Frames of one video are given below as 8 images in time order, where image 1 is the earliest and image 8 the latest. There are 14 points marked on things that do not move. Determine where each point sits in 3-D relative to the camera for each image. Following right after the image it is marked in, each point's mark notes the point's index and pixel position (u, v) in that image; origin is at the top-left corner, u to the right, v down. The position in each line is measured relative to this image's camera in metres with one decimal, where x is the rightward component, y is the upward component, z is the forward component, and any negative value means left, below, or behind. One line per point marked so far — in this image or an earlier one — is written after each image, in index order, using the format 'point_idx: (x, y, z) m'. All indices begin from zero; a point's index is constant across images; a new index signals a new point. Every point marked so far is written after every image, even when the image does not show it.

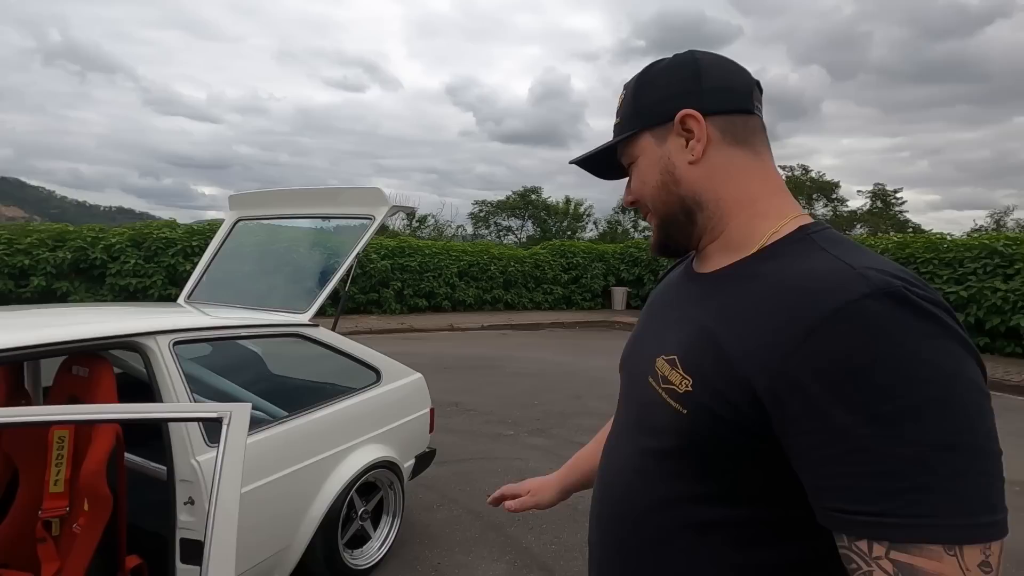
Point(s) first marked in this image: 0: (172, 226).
0: (-7.9, +1.5, +12.6) m
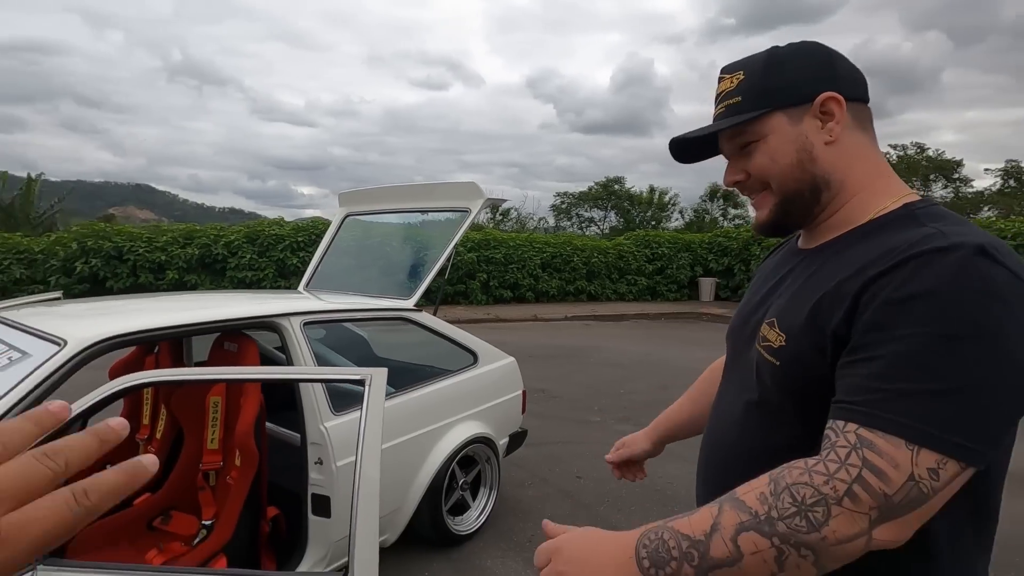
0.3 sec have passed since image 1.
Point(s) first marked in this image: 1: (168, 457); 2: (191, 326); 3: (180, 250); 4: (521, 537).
0: (-5.9, +1.6, +13.7) m
1: (-1.8, -0.9, +2.8) m
2: (-1.3, -0.2, +2.2) m
3: (-7.7, +0.9, +12.6) m
4: (+0.1, -1.5, +3.2) m
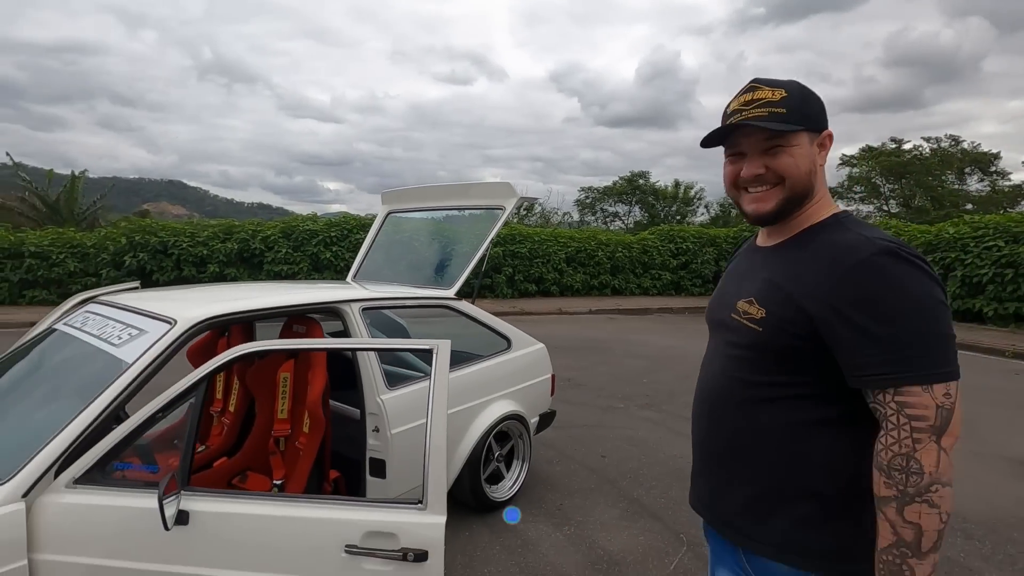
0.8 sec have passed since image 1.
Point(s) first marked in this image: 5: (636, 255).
0: (-5.2, +1.8, +14.2) m
1: (-1.6, -0.8, +3.2) m
2: (-1.2, -0.1, +2.6) m
3: (-7.1, +1.1, +13.2) m
4: (+0.2, -1.4, +3.5) m
5: (+3.9, +1.0, +16.8) m
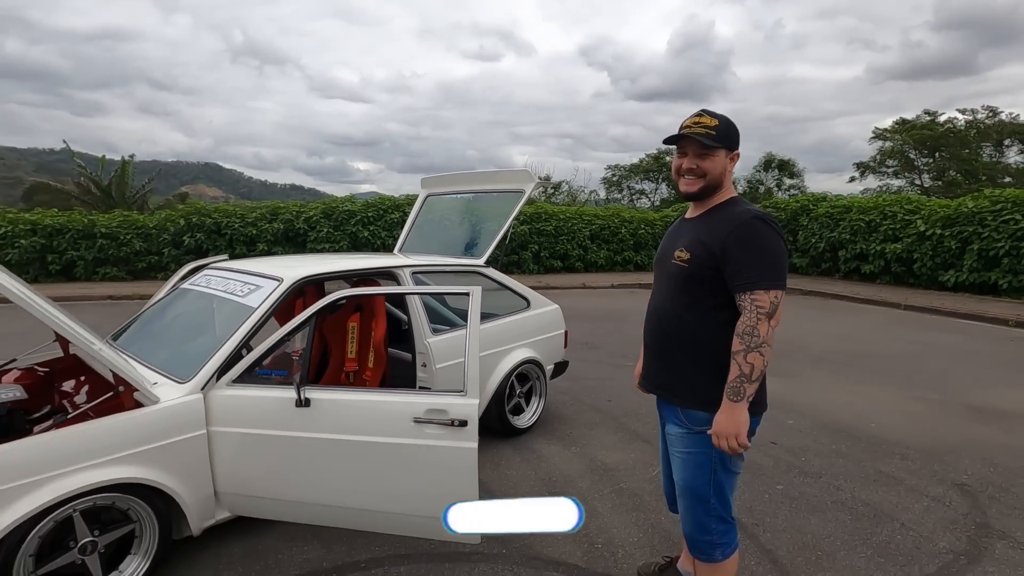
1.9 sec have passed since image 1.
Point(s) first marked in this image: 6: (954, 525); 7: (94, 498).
0: (-4.5, +2.5, +15.2) m
1: (-1.5, -0.6, +4.1) m
2: (-1.1, +0.1, +3.5) m
3: (-6.5, +1.7, +14.3) m
4: (+0.4, -1.2, +4.3) m
5: (+4.7, +1.8, +17.3) m
6: (+2.5, -1.3, +3.0) m
7: (-1.8, -0.9, +2.3) m
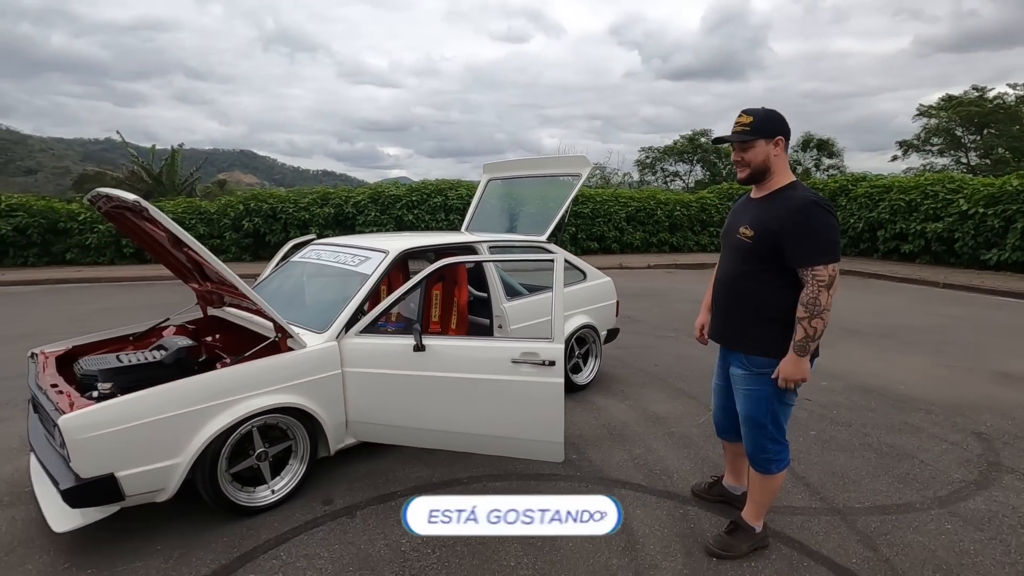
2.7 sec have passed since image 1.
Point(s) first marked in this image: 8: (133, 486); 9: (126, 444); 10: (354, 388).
0: (-3.4, +3.0, +15.9) m
1: (-0.9, -0.4, +4.7) m
2: (-0.6, +0.3, +4.1) m
3: (-5.4, +2.2, +15.1) m
4: (+0.9, -0.9, +4.9) m
5: (+5.9, +2.4, +17.5) m
6: (+2.9, -1.1, +3.5) m
7: (-1.3, -0.7, +2.9) m
8: (-1.8, -0.9, +2.6) m
9: (-1.8, -0.7, +2.5) m
10: (-0.9, -0.6, +3.2) m
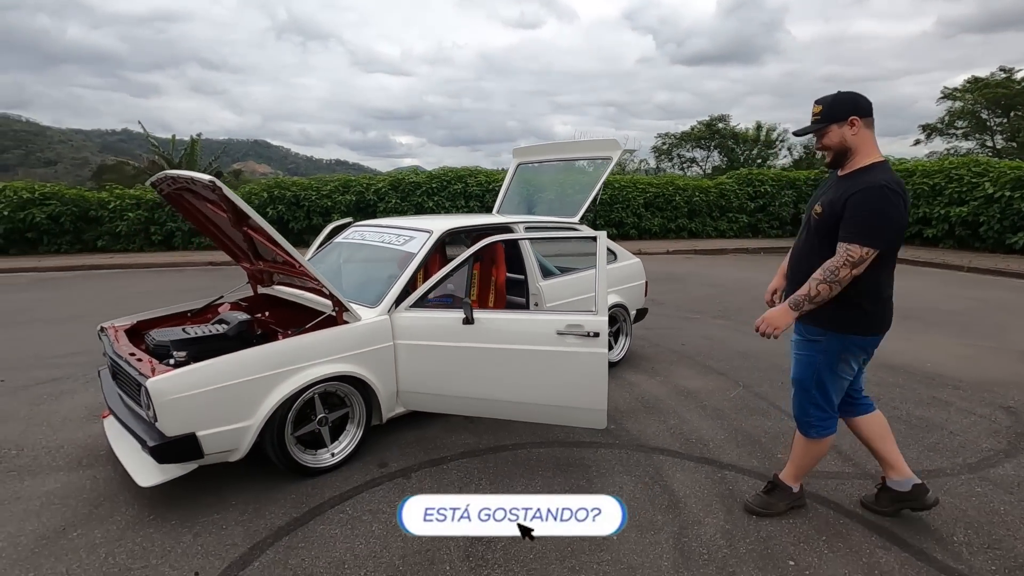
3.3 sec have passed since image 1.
0: (-2.8, +3.4, +16.0) m
1: (-0.6, -0.2, +4.9) m
2: (-0.3, +0.5, +4.2) m
3: (-4.9, +2.6, +15.4) m
4: (+1.2, -0.7, +5.0) m
5: (+6.5, +2.9, +17.5) m
6: (+3.2, -1.0, +3.6) m
7: (-1.1, -0.6, +3.1) m
8: (-1.6, -0.8, +2.8) m
9: (-1.5, -0.6, +2.7) m
10: (-0.7, -0.5, +3.4) m
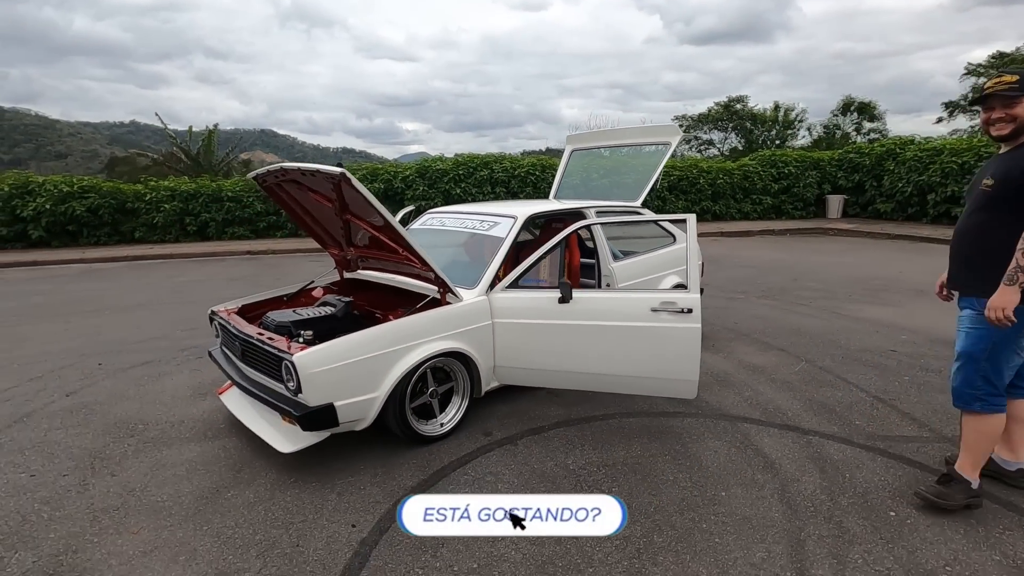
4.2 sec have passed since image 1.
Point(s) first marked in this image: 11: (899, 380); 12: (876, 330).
0: (-2.1, +3.8, +16.2) m
1: (0.0, 0.0, +5.1) m
2: (+0.3, +0.6, +4.4) m
3: (-4.1, +3.0, +15.6) m
4: (+1.9, -0.5, +5.2) m
5: (+7.3, +3.5, +17.5) m
6: (+3.8, -0.8, +3.8) m
7: (-0.5, -0.4, +3.4) m
8: (-0.9, -0.7, +3.1) m
9: (-0.9, -0.5, +3.0) m
10: (-0.1, -0.3, +3.6) m
11: (+3.0, -0.7, +4.2) m
12: (+3.7, -0.4, +5.6) m
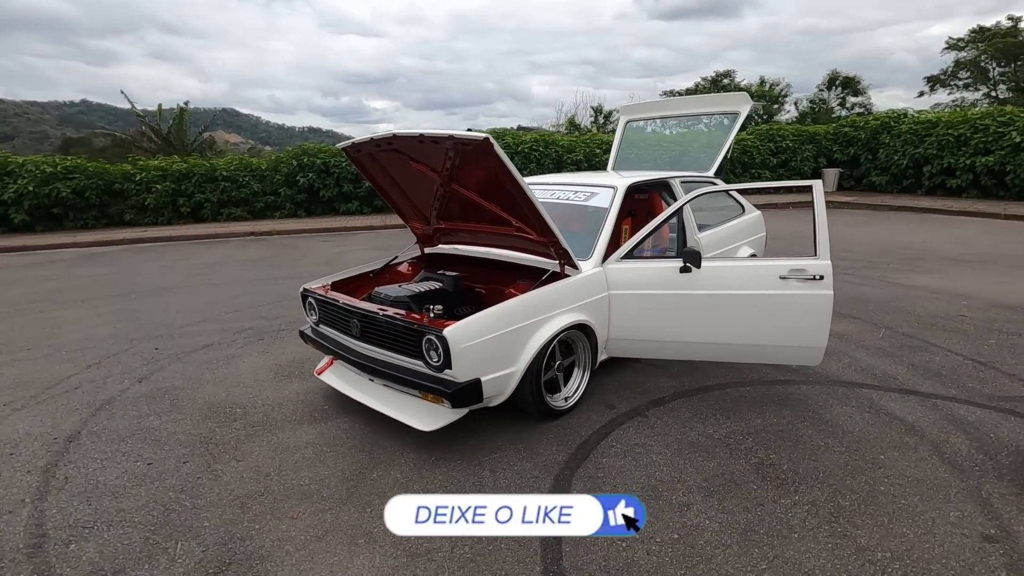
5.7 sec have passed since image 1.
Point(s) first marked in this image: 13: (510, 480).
0: (-2.0, +4.5, +15.9) m
1: (+0.7, +0.2, +5.0) m
2: (+1.0, +0.9, +4.3) m
3: (-4.0, +3.5, +15.2) m
4: (+2.6, -0.2, +5.3) m
5: (+7.3, +4.3, +17.6) m
6: (+4.6, -0.5, +3.9) m
7: (+0.3, -0.3, +3.3) m
8: (-0.1, -0.6, +3.0) m
9: (-0.1, -0.4, +2.9) m
10: (+0.7, -0.1, +3.6) m
11: (+3.7, -0.4, +4.3) m
12: (+4.4, -0.1, +5.7) m
13: (0.0, -1.0, +2.7) m
